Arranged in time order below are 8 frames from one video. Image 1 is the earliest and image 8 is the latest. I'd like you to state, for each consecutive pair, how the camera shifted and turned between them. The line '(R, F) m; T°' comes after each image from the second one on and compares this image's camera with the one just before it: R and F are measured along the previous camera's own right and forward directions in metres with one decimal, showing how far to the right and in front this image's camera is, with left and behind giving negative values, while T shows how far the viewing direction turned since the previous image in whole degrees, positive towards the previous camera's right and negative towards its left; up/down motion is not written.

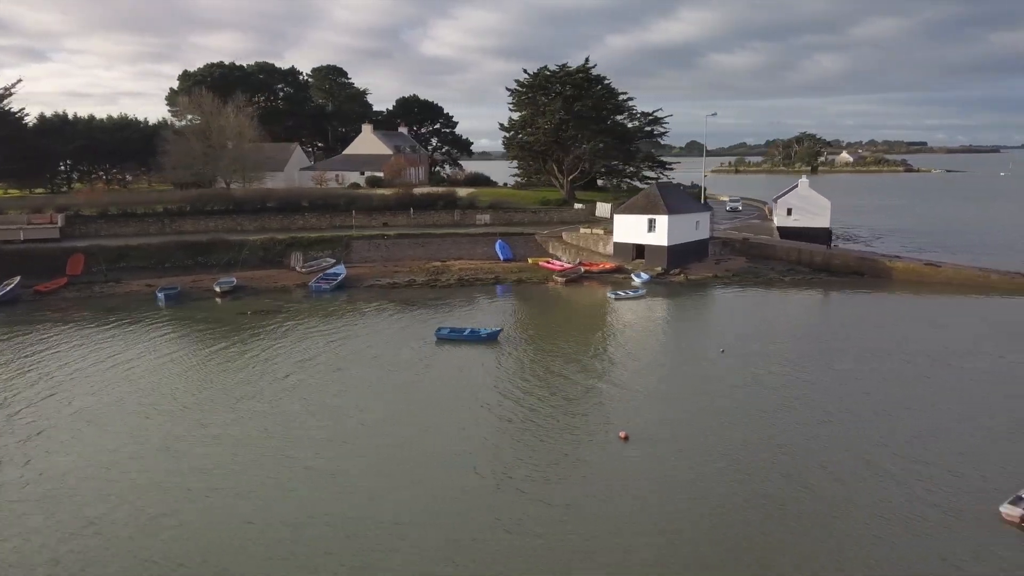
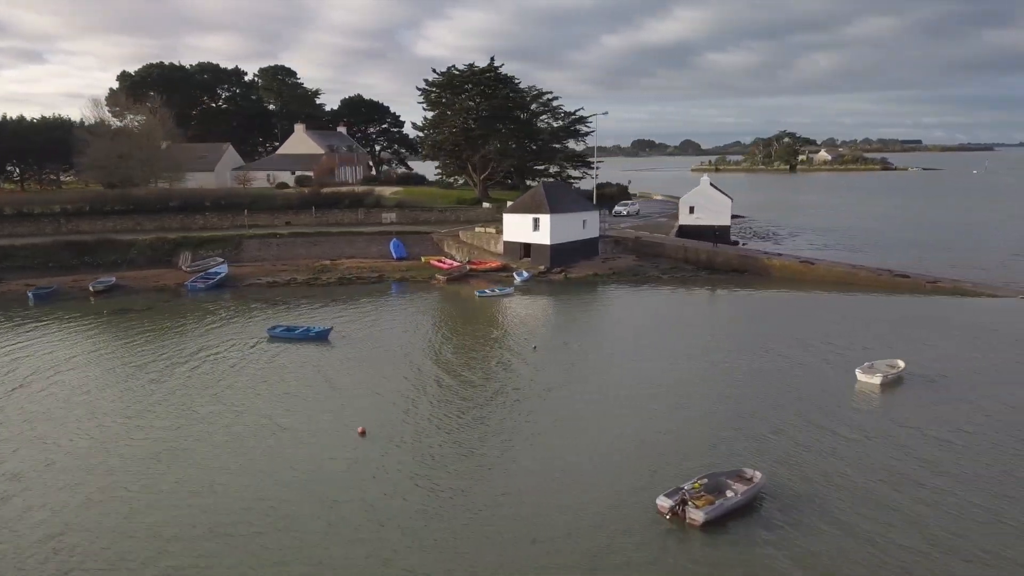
(+4.2, -0.1) m; 0°
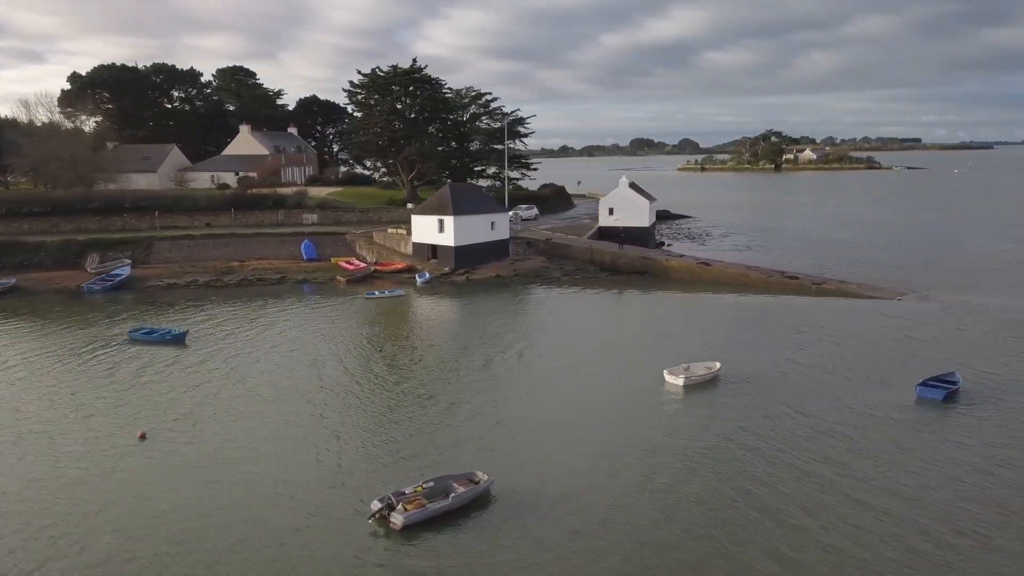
(+3.6, -0.1) m; 0°
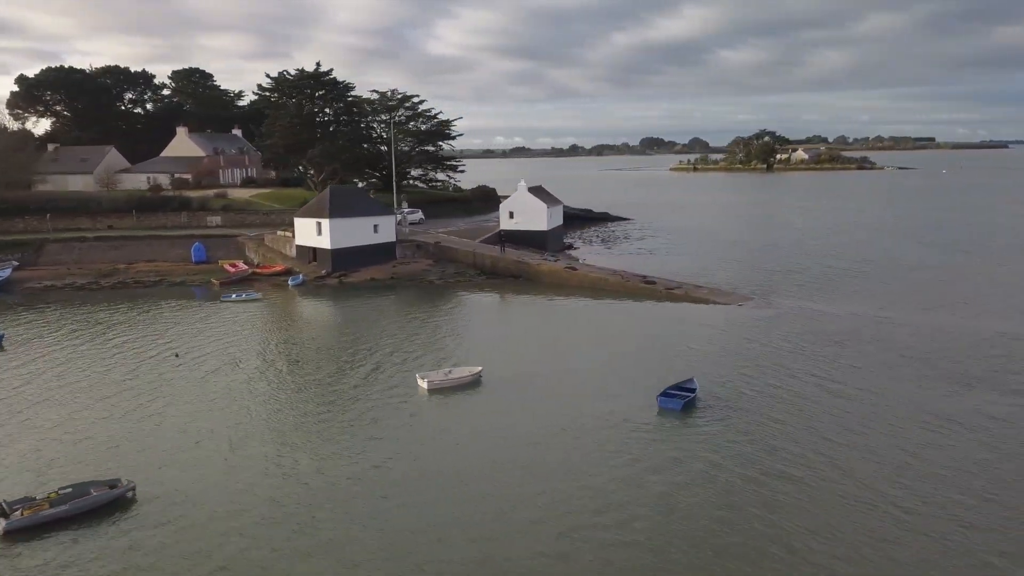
(+5.0, -0.1) m; -1°
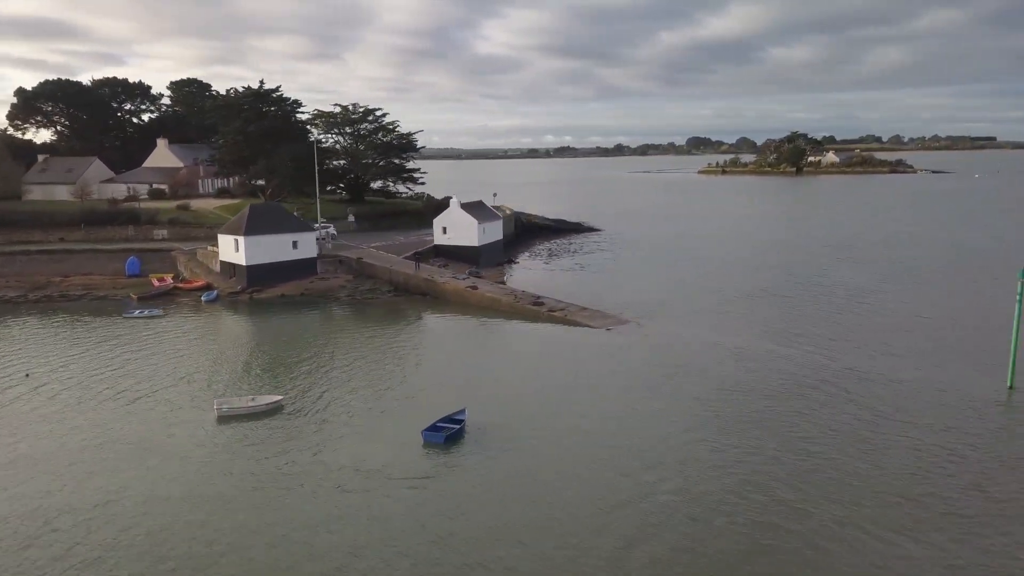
(+5.2, -0.2) m; -3°
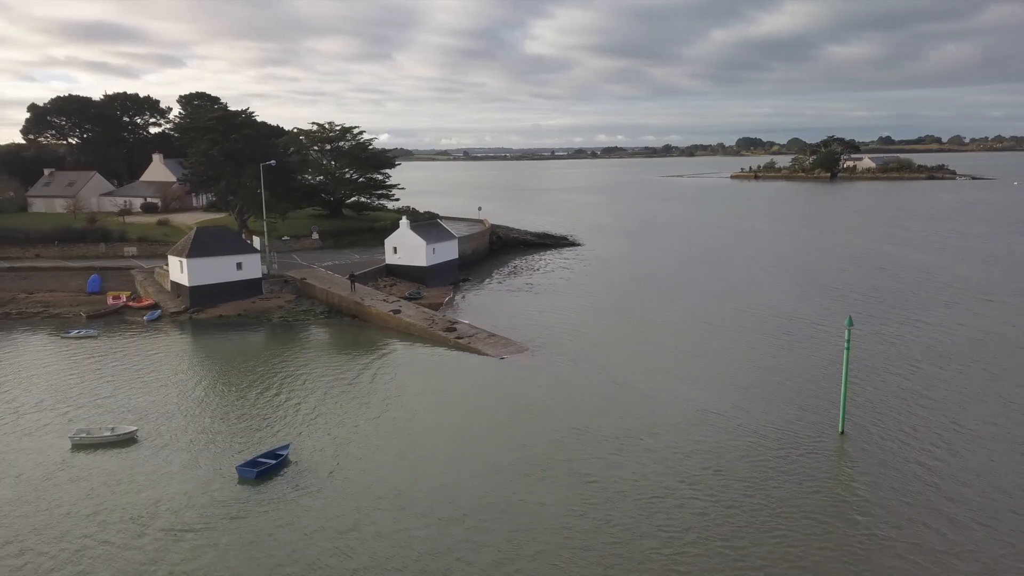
(+4.6, -0.6) m; -3°
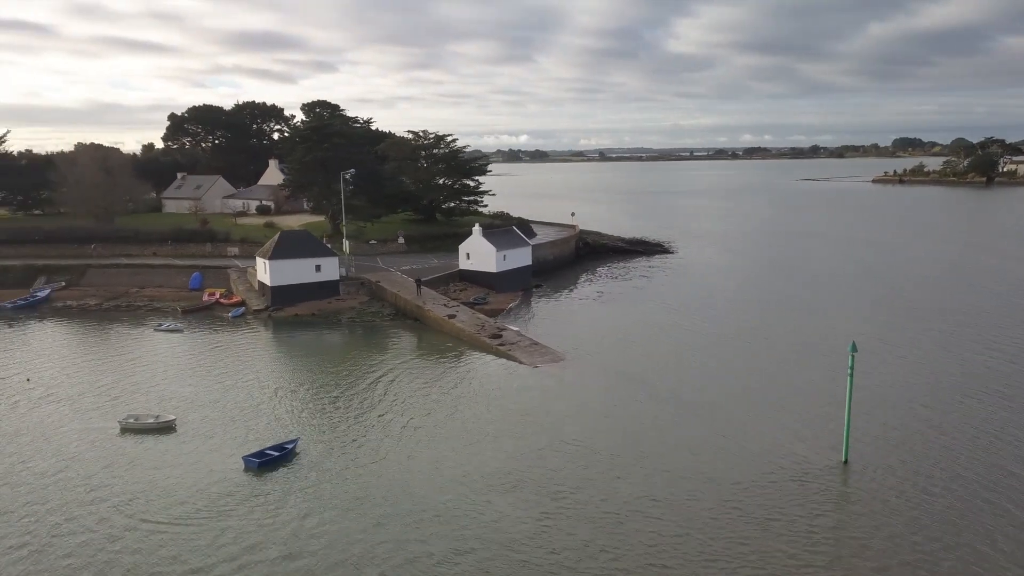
(+3.1, -0.2) m; -10°
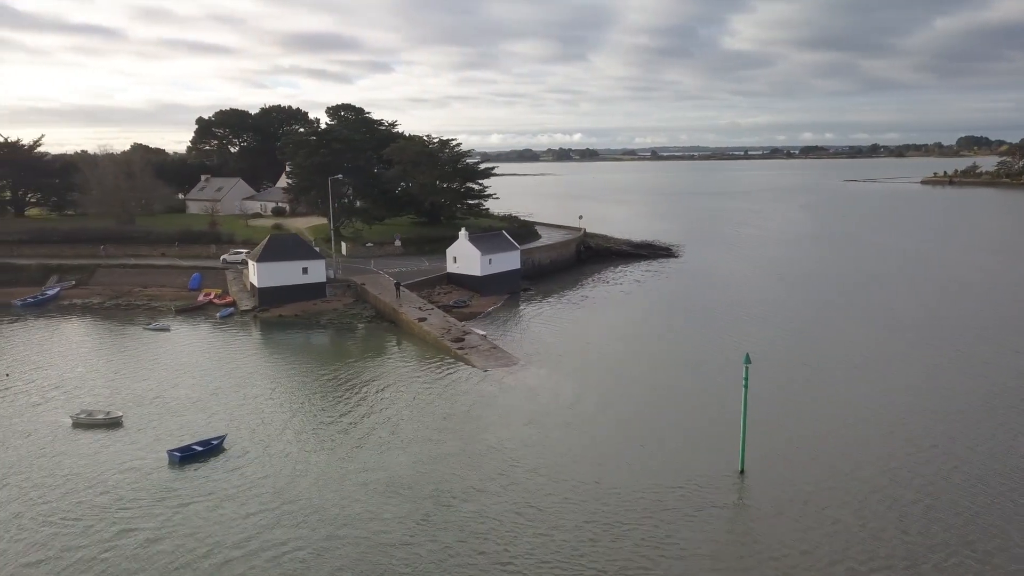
(+3.2, -0.5) m; -4°
